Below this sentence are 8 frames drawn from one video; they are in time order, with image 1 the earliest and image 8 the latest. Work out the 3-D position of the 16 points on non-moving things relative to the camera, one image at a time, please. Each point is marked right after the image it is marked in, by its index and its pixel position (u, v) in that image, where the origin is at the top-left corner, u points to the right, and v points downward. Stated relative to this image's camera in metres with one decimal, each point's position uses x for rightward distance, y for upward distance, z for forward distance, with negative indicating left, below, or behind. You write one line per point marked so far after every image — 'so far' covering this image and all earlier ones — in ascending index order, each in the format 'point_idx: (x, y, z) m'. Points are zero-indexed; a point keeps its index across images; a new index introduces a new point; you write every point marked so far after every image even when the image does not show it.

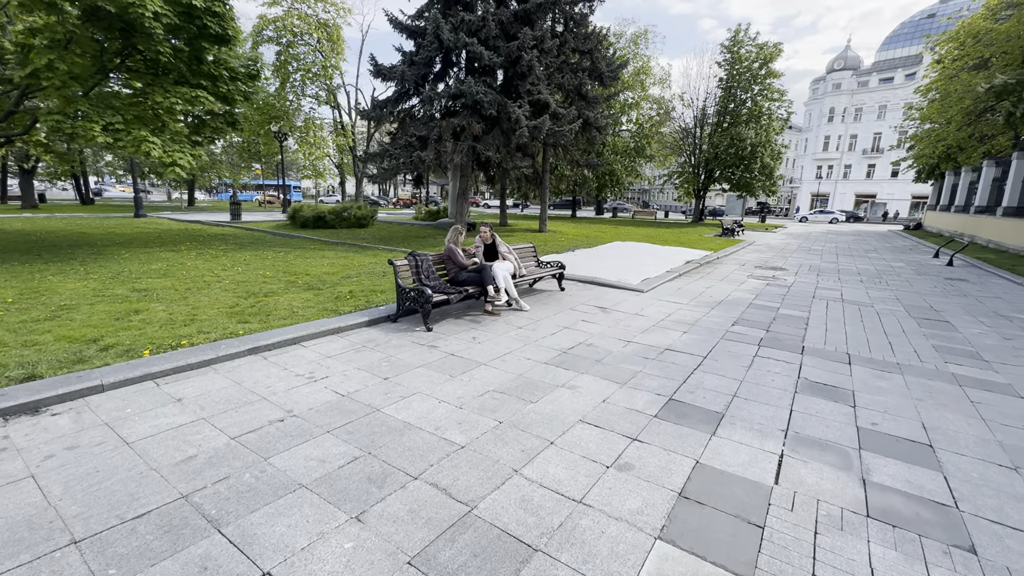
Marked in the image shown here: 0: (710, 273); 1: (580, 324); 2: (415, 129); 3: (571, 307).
0: (+4.6, +0.3, +10.4) m
1: (+0.9, -0.5, +5.9) m
2: (-3.0, +4.8, +13.7) m
3: (+0.9, -0.3, +6.7) m
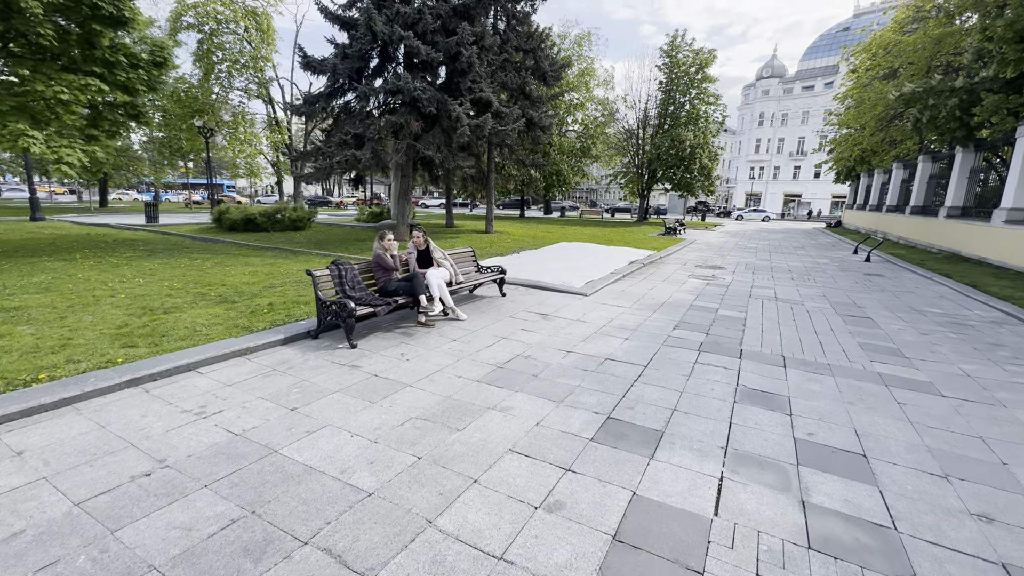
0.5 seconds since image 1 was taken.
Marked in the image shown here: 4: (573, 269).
0: (+3.3, +0.3, +10.5) m
1: (+0.1, -0.6, +5.6) m
2: (-4.7, +4.7, +12.9) m
3: (0.0, -0.4, +6.4) m
4: (+1.4, +0.4, +10.0) m
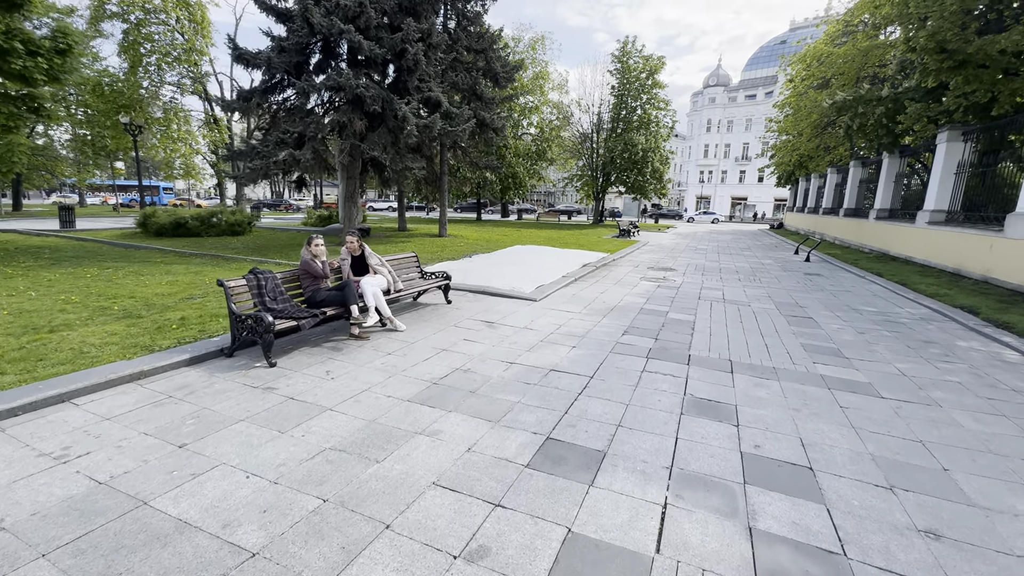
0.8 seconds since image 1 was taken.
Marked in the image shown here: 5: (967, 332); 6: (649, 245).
0: (+2.2, +0.3, +10.4) m
1: (-0.6, -0.7, +5.2) m
2: (-6.1, +4.4, +12.1) m
3: (-0.8, -0.5, +6.1) m
4: (+0.3, +0.3, +9.7) m
5: (+6.6, -0.6, +6.5) m
6: (+5.7, +1.8, +18.6) m
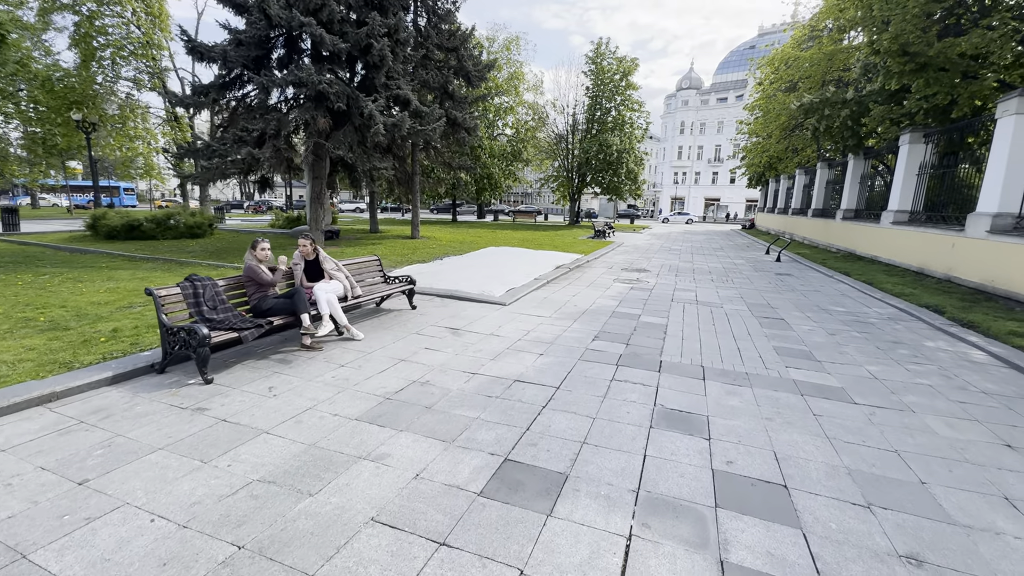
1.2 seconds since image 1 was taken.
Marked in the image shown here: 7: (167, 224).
0: (+1.5, +0.2, +10.2) m
1: (-1.0, -0.7, +4.9) m
2: (-6.8, +4.3, +11.6) m
3: (-1.2, -0.5, +5.7) m
4: (-0.4, +0.2, +9.5) m
5: (+6.1, -0.6, +6.5) m
6: (+4.7, +1.7, +18.6) m
7: (-12.0, +2.2, +15.5) m
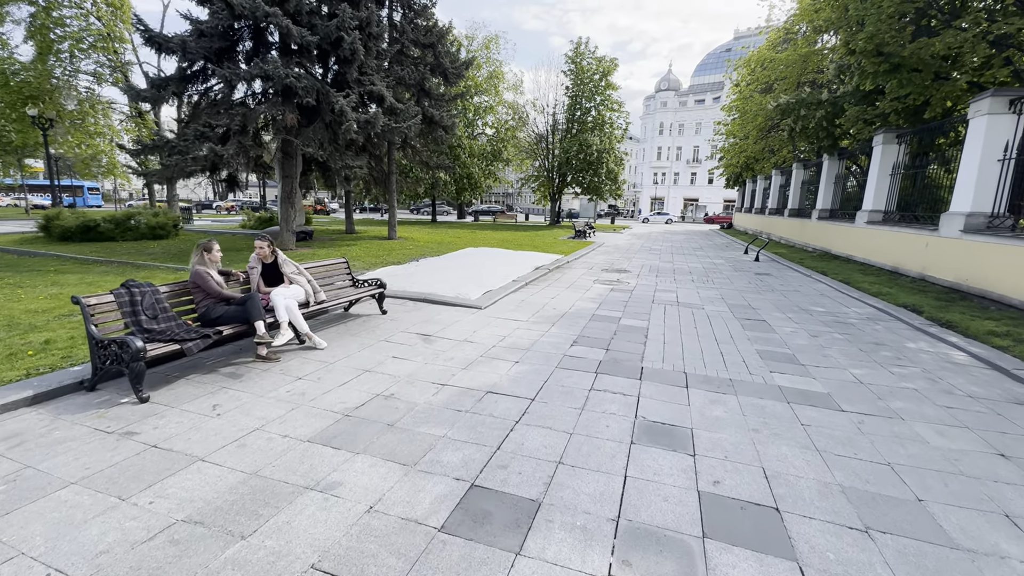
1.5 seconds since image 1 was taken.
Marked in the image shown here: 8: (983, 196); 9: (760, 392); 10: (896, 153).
0: (+1.0, +0.2, +10.0) m
1: (-1.3, -0.8, +4.6) m
2: (-7.4, +4.2, +11.0) m
3: (-1.5, -0.6, +5.4) m
4: (-0.8, +0.2, +9.2) m
5: (+5.8, -0.6, +6.5) m
6: (+3.8, +1.7, +18.5) m
7: (-12.7, +2.1, +14.8) m
8: (+9.2, +1.8, +8.8) m
9: (+2.3, -1.0, +4.2) m
10: (+10.7, +3.8, +12.5) m
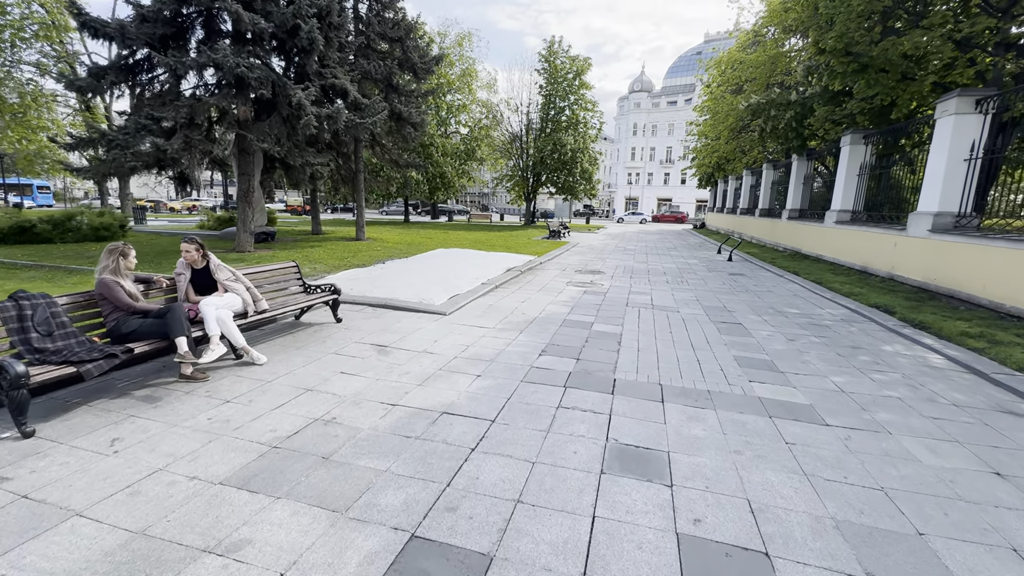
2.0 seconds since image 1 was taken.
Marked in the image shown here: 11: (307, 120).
0: (+0.4, +0.1, +9.6) m
1: (-1.6, -0.8, +4.1) m
2: (-8.1, +4.1, +10.2) m
3: (-1.9, -0.7, +4.9) m
4: (-1.4, +0.1, +8.7) m
5: (+5.3, -0.6, +6.3) m
6: (+2.7, +1.7, +18.3) m
7: (-13.6, +1.9, +13.7) m
8: (+8.6, +1.8, +8.8) m
9: (+2.0, -1.0, +3.9) m
10: (+9.9, +3.8, +12.6) m
11: (-4.8, +4.0, +10.5) m
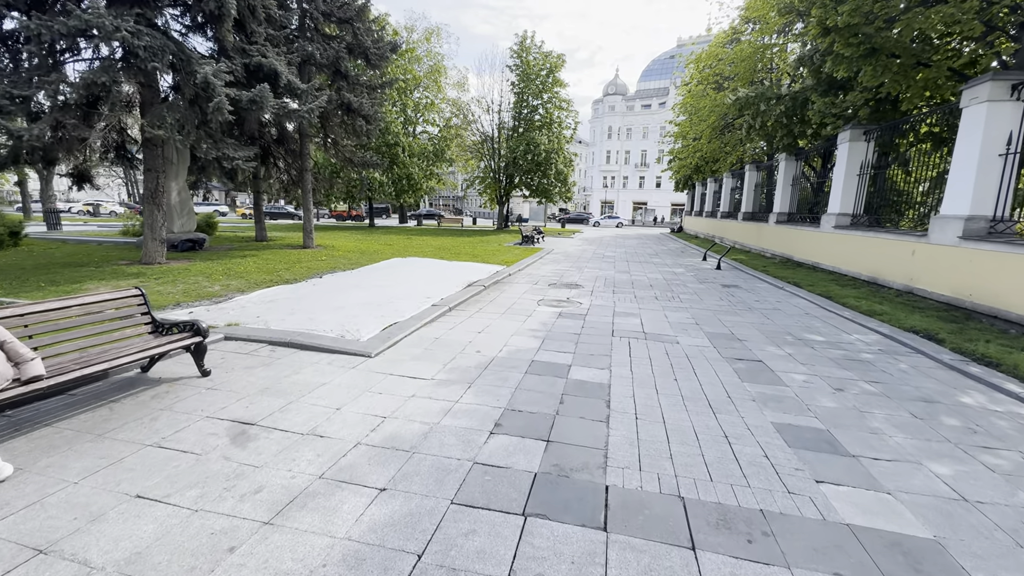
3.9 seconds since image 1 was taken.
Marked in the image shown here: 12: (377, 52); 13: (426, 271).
0: (-0.3, -0.2, +7.9) m
1: (-2.0, -1.2, +2.3) m
2: (-8.9, +3.6, +8.1) m
3: (-2.4, -1.0, +3.1) m
4: (-2.1, -0.2, +6.9) m
5: (+4.8, -0.9, +4.9) m
6: (+1.6, +1.3, +16.7) m
7: (-14.5, +1.4, +11.3) m
8: (+7.9, +1.5, +7.5) m
9: (+1.6, -1.3, +2.2) m
10: (+9.0, +3.5, +11.4) m
11: (-5.6, +3.6, +8.6) m
12: (-4.5, +7.8, +14.8) m
13: (-2.0, +0.4, +10.7) m
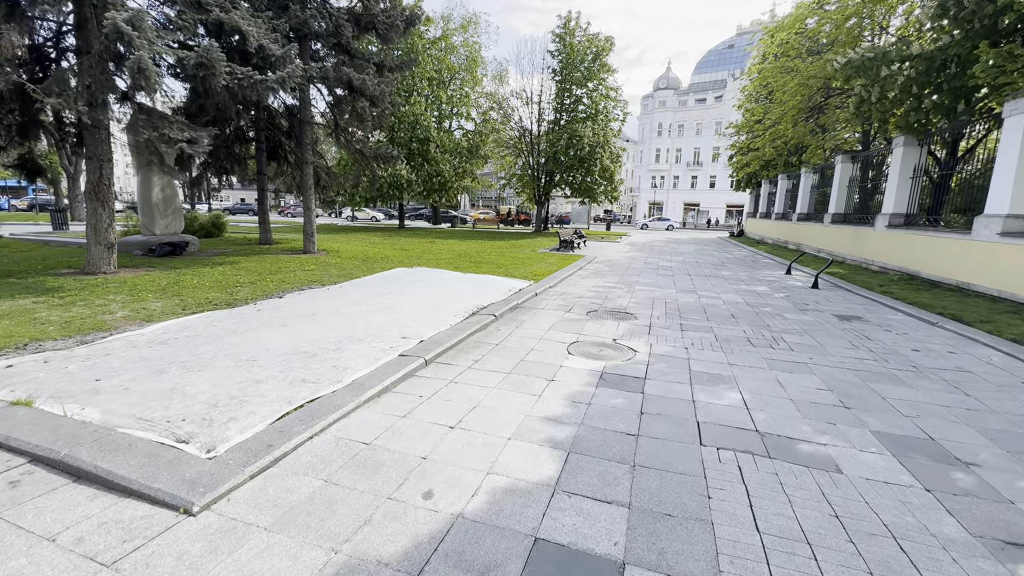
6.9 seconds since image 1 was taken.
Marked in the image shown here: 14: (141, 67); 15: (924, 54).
0: (-0.1, -0.7, +5.2) m
1: (-2.4, -1.5, -0.2) m
2: (-8.6, +3.4, +6.2) m
3: (-2.6, -1.4, +0.6) m
4: (-2.0, -0.6, +4.4) m
5: (+4.7, -1.4, +1.8) m
6: (+2.6, +0.8, +13.8) m
7: (-13.9, +1.2, +9.9) m
8: (+8.1, +1.0, +4.1) m
9: (+1.2, -1.7, -0.6) m
10: (+9.5, +2.9, +7.9) m
11: (-5.2, +3.2, +6.4) m
12: (-3.5, +7.5, +12.6) m
13: (-1.5, 0.0, +8.2) m
14: (-5.2, +3.2, +6.4) m
15: (+9.2, +5.2, +9.9) m
